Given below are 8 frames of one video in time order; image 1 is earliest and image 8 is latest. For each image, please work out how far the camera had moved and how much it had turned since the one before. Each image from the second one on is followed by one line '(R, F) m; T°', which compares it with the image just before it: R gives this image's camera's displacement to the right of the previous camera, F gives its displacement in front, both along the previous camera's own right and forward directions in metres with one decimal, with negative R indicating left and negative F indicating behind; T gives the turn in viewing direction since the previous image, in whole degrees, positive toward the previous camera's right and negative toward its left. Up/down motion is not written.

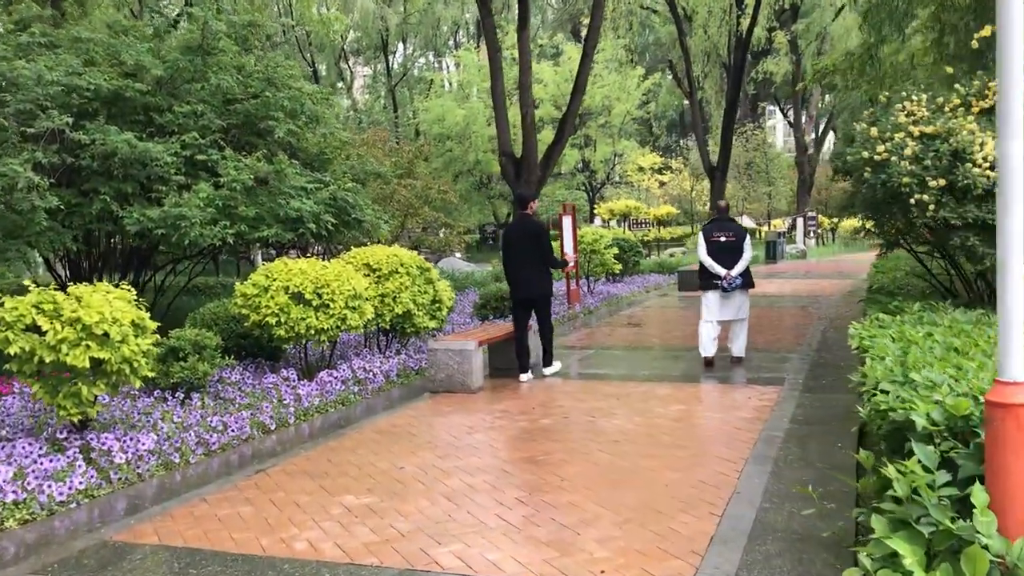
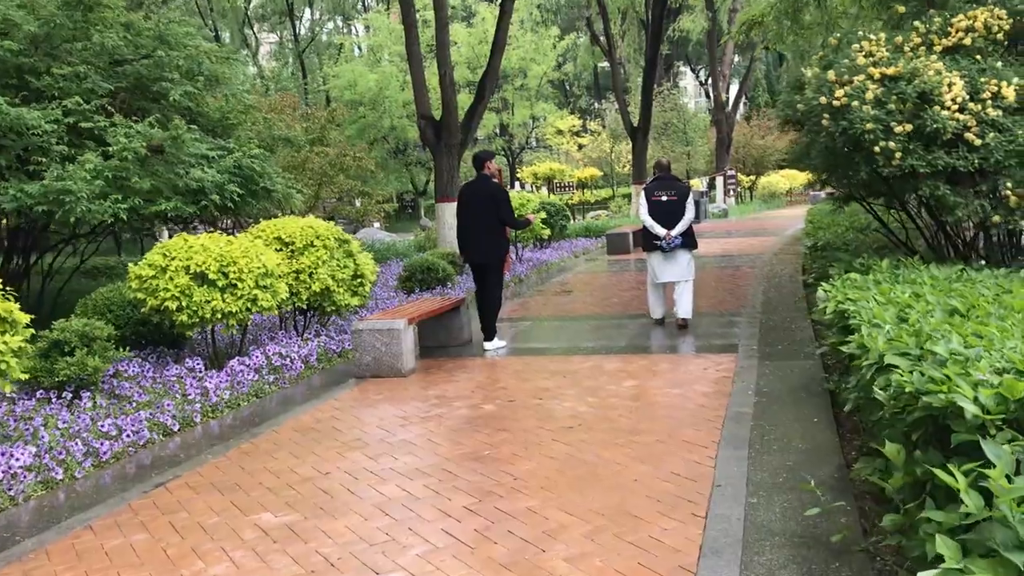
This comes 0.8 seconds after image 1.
(-0.1, +0.7) m; +5°
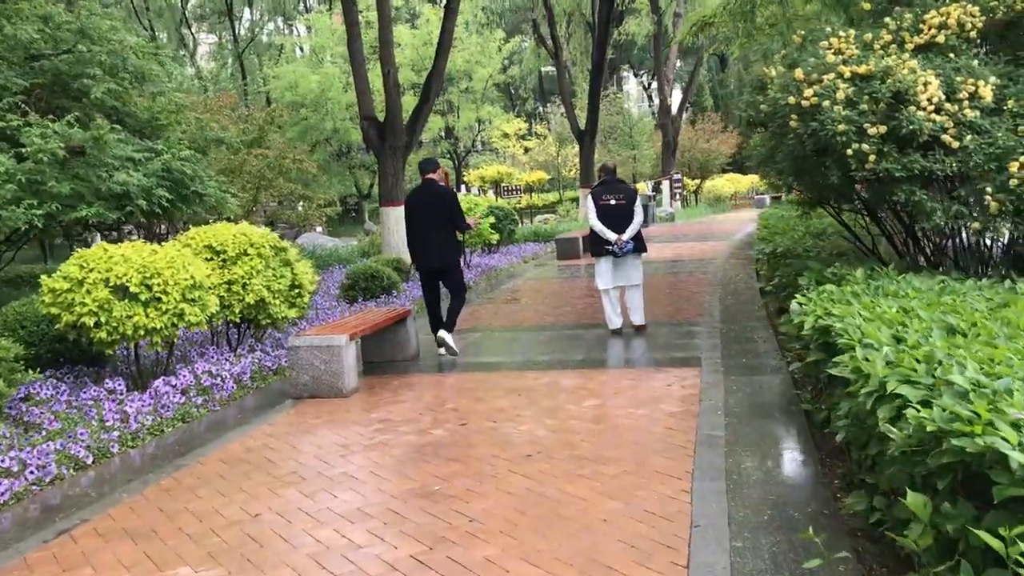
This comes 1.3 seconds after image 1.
(0.0, +0.4) m; +3°
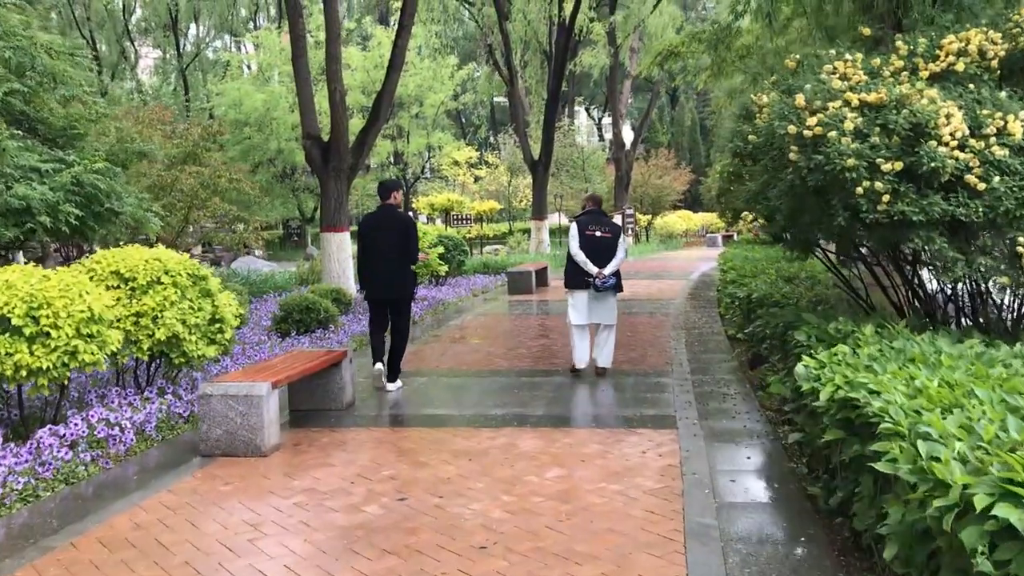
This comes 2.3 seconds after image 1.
(0.0, +0.8) m; +3°
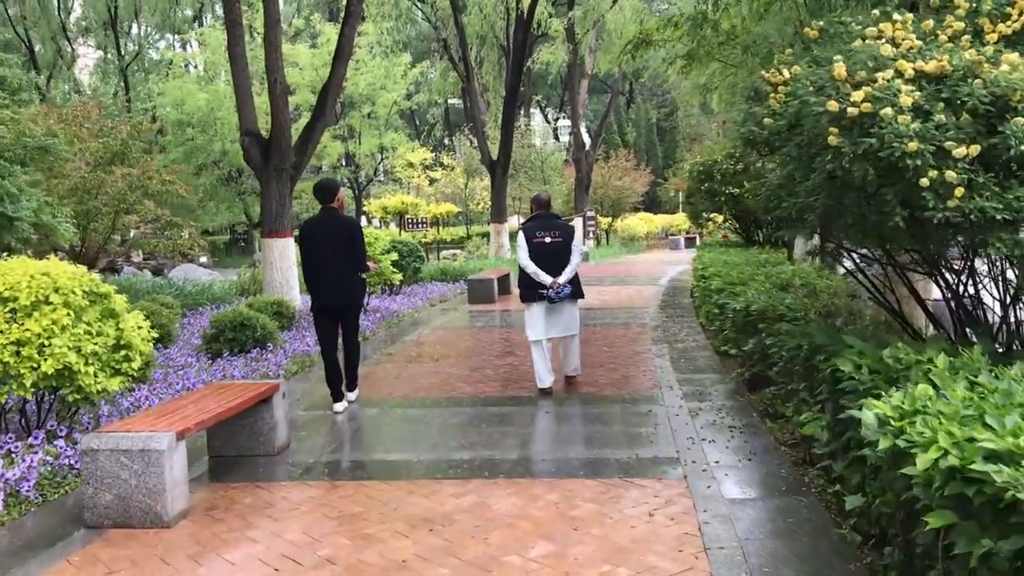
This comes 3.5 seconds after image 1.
(-0.1, +1.0) m; +3°
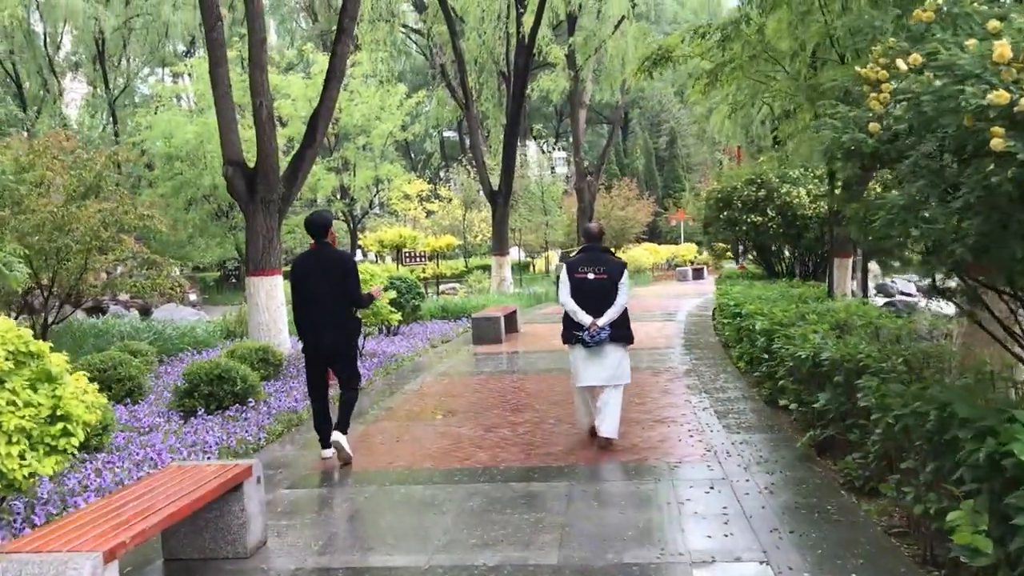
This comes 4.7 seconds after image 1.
(-0.2, +1.1) m; 0°
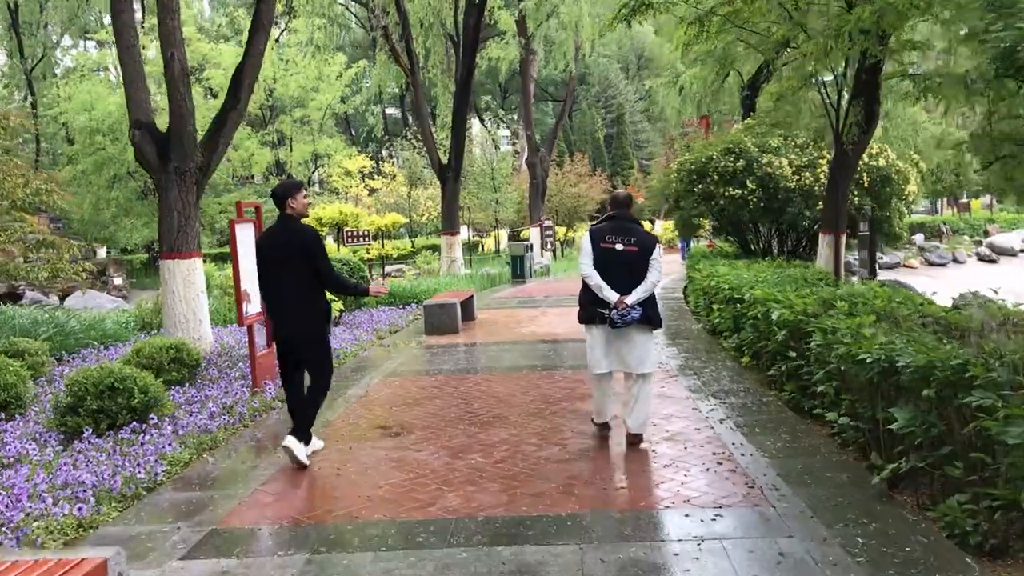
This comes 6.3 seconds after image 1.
(-0.2, +1.4) m; +3°
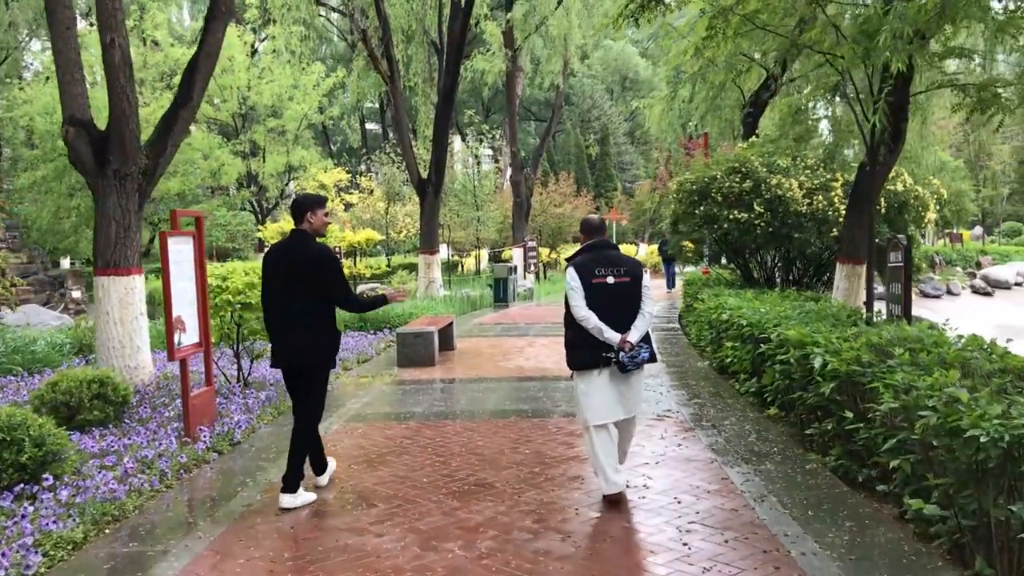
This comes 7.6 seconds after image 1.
(-0.1, +1.1) m; +1°
